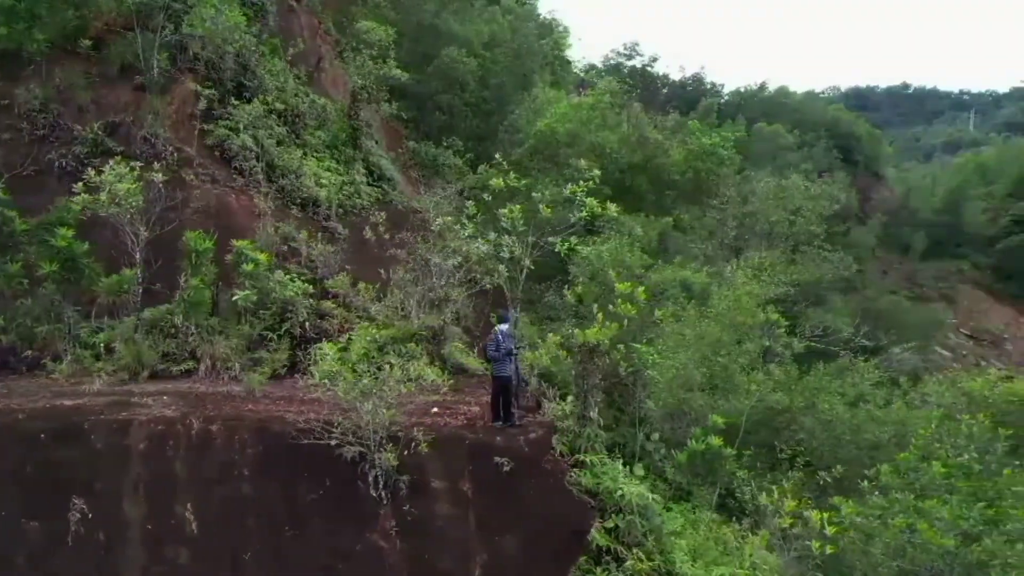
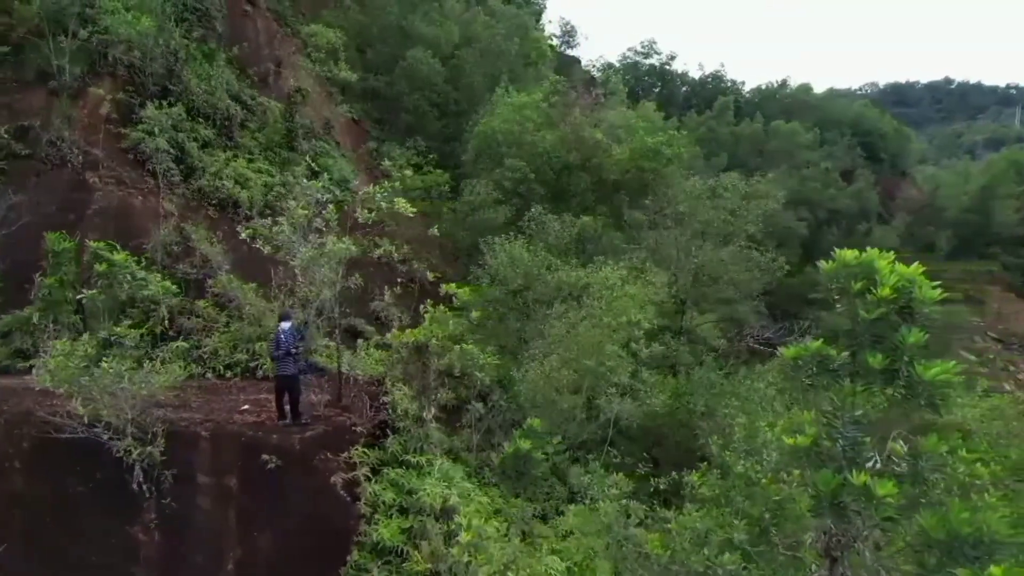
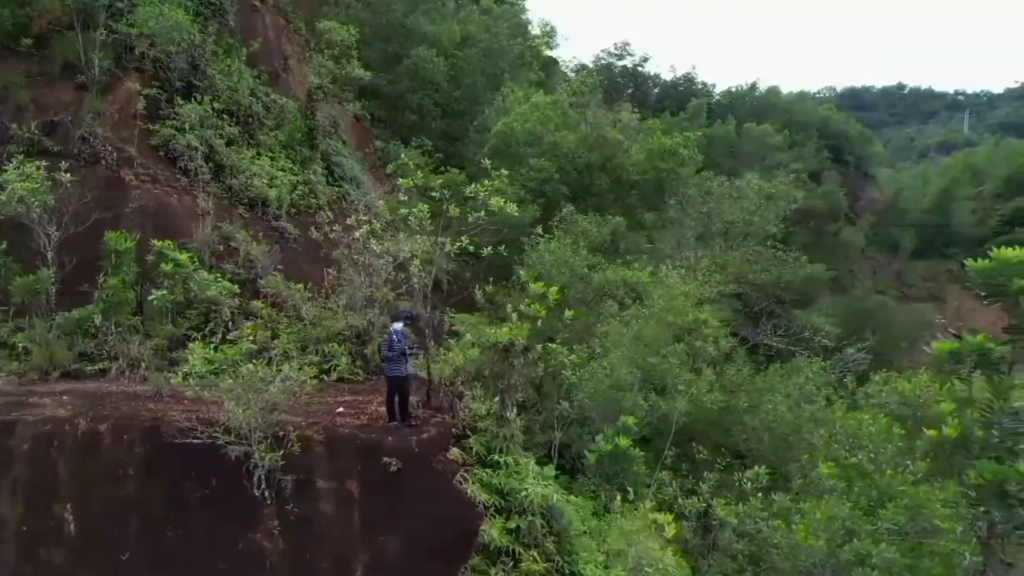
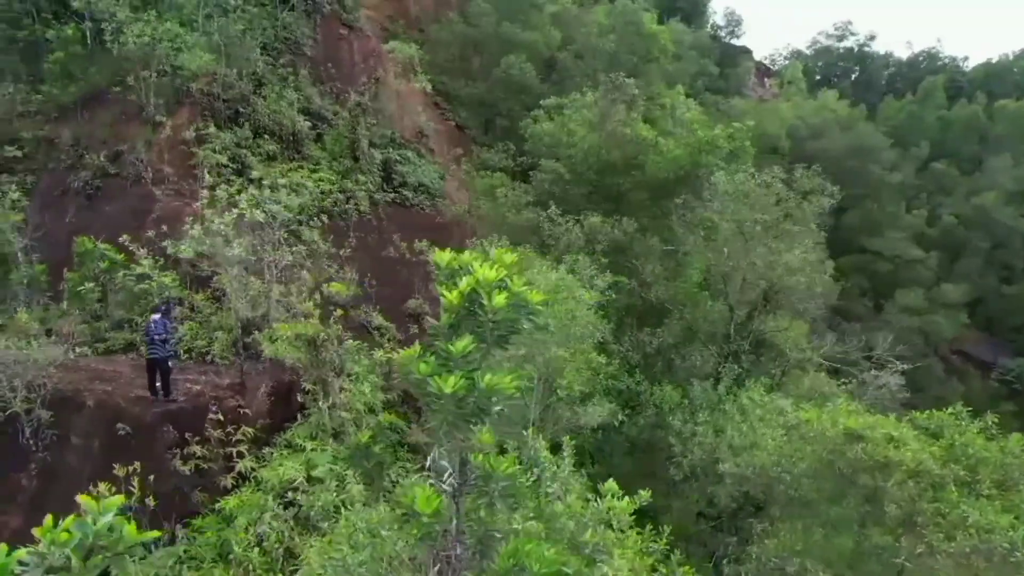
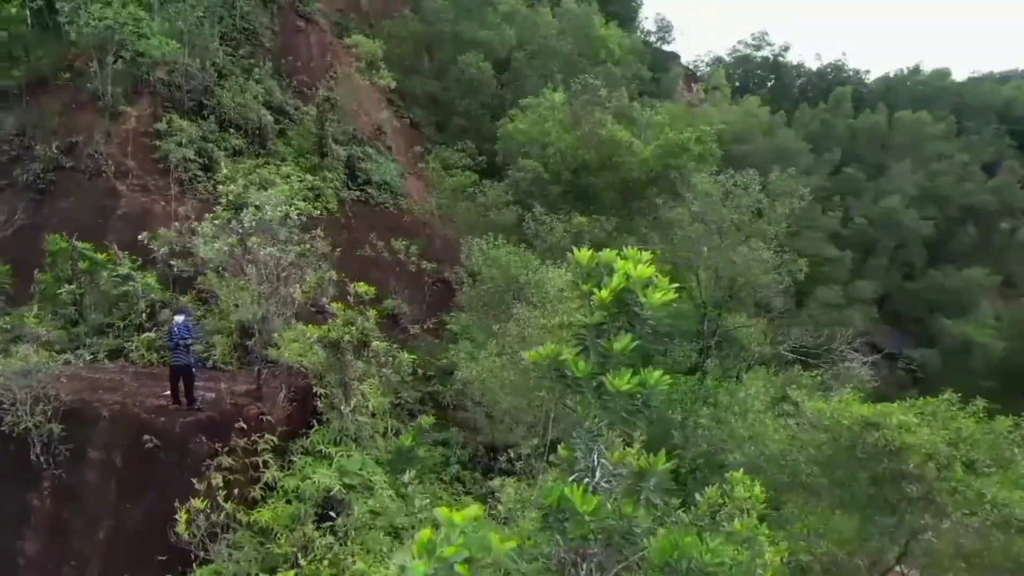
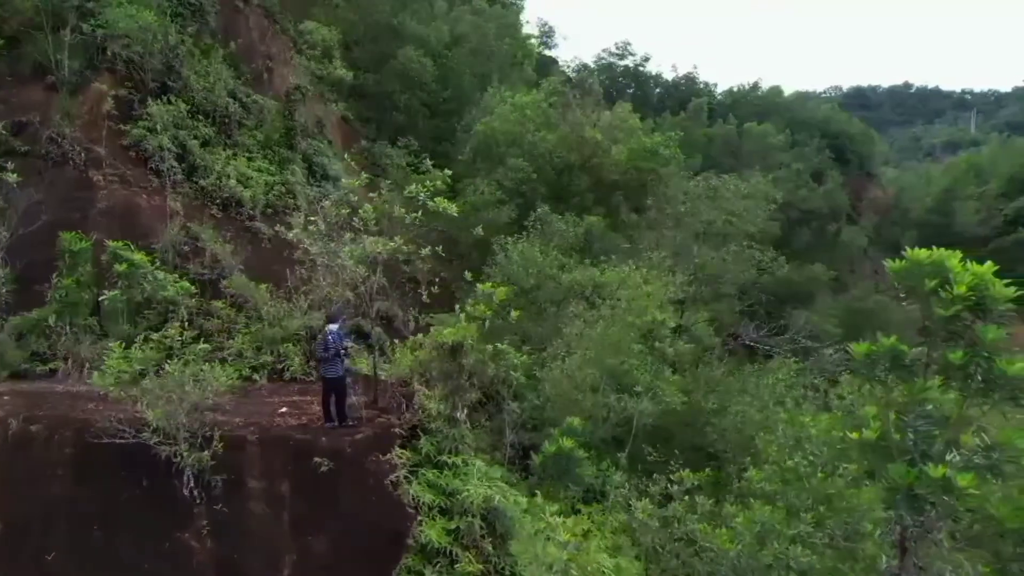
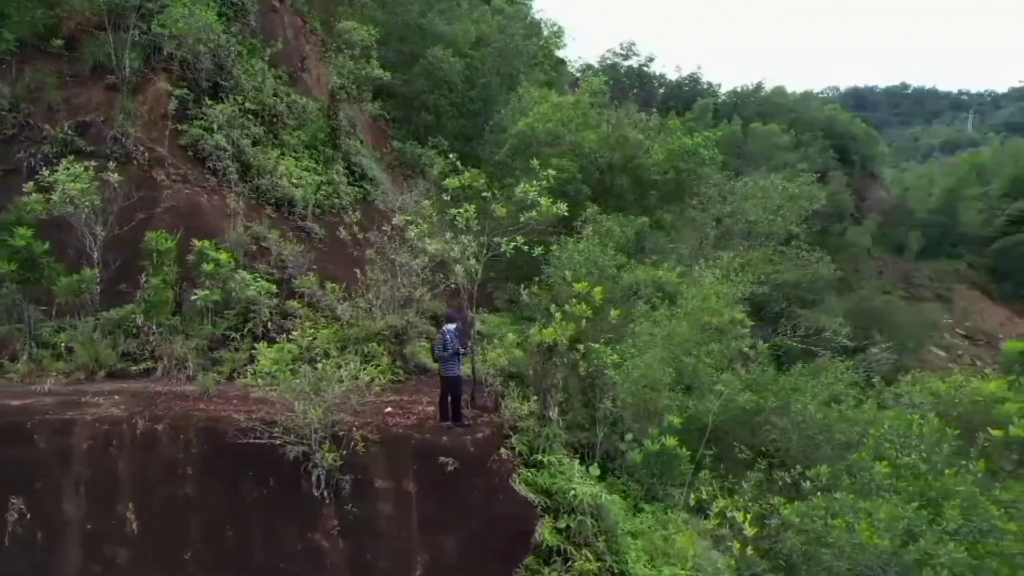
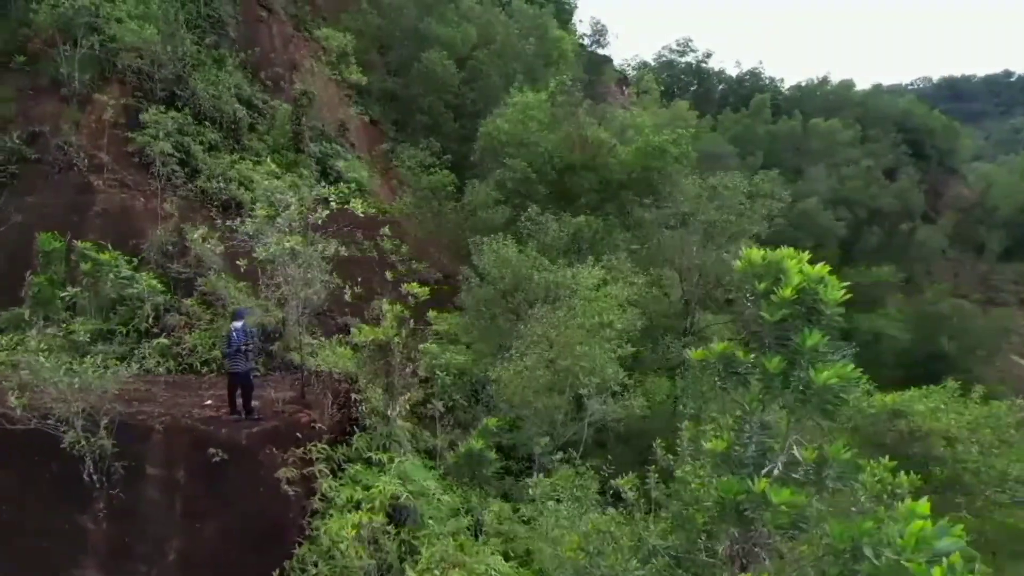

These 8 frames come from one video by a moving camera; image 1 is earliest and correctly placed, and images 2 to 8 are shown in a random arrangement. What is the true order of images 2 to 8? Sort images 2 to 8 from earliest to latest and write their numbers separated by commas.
7, 3, 6, 2, 8, 5, 4
